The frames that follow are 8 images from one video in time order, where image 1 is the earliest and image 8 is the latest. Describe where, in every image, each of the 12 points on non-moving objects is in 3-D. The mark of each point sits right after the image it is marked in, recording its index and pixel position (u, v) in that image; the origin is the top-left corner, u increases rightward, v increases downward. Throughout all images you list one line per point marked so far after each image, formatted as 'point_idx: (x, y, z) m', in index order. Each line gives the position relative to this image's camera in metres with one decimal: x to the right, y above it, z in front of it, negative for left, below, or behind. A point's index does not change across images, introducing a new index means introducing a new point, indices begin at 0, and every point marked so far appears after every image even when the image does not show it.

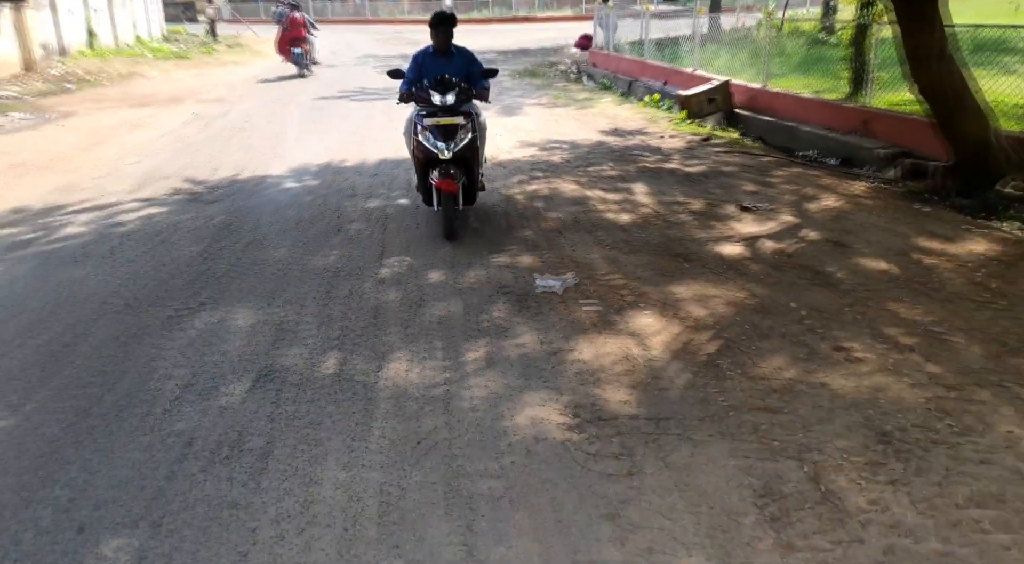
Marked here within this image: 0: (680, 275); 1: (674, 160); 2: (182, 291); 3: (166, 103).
0: (+1.1, 0.0, +5.4) m
1: (+1.8, +1.3, +9.3) m
2: (-2.1, 0.0, +5.4) m
3: (-6.6, +3.4, +15.9) m
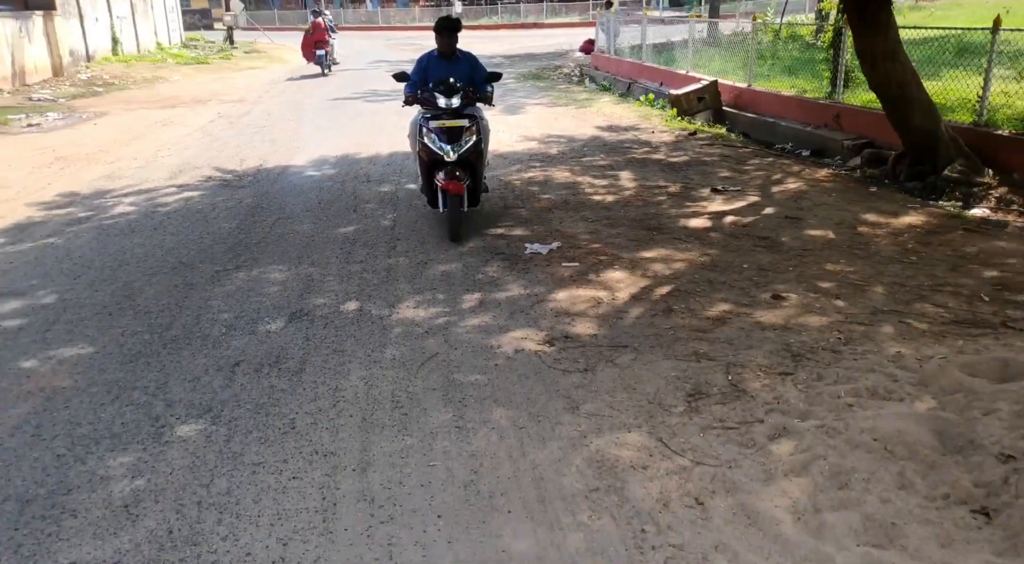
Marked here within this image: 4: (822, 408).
0: (+1.0, +0.3, +6.3) m
1: (+1.8, +1.6, +10.1) m
2: (-2.2, +0.2, +6.3) m
3: (-6.5, +3.6, +16.9) m
4: (+1.3, -0.5, +3.5) m
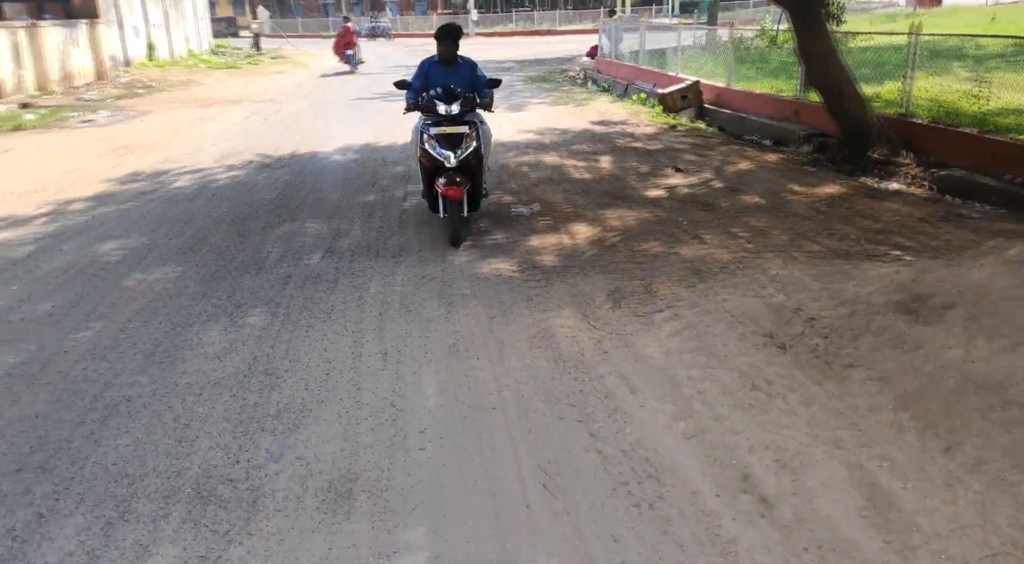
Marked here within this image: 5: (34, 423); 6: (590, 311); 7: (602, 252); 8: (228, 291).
0: (+0.9, +0.7, +7.8) m
1: (+1.8, +1.9, +11.6) m
2: (-2.3, +0.6, +7.8) m
3: (-6.3, +3.9, +18.6) m
4: (+1.1, -0.1, +5.0) m
5: (-2.2, -0.6, +3.8) m
6: (+0.5, -0.2, +5.2) m
7: (+0.7, +0.2, +6.3) m
8: (-2.0, -0.1, +5.7) m
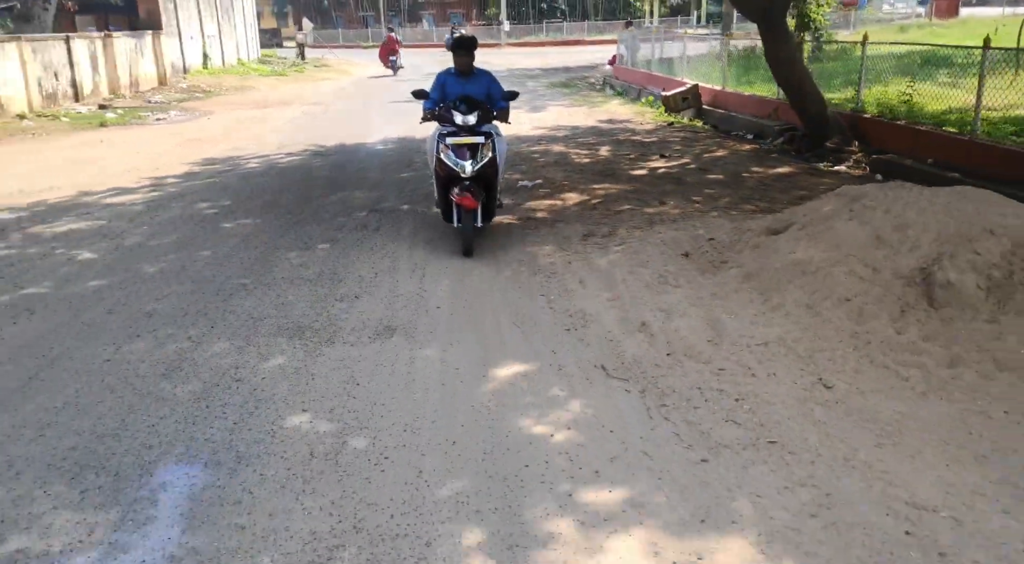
0: (+1.0, +1.2, +9.6) m
1: (+2.0, +2.3, +13.4) m
2: (-2.2, +1.1, +9.8) m
3: (-5.8, +4.4, +20.8) m
4: (+1.1, +0.4, +6.8) m
5: (-2.3, -0.1, +5.7) m
6: (+0.5, +0.3, +7.0) m
7: (+0.7, +0.7, +8.2) m
8: (-2.0, +0.5, +7.7) m
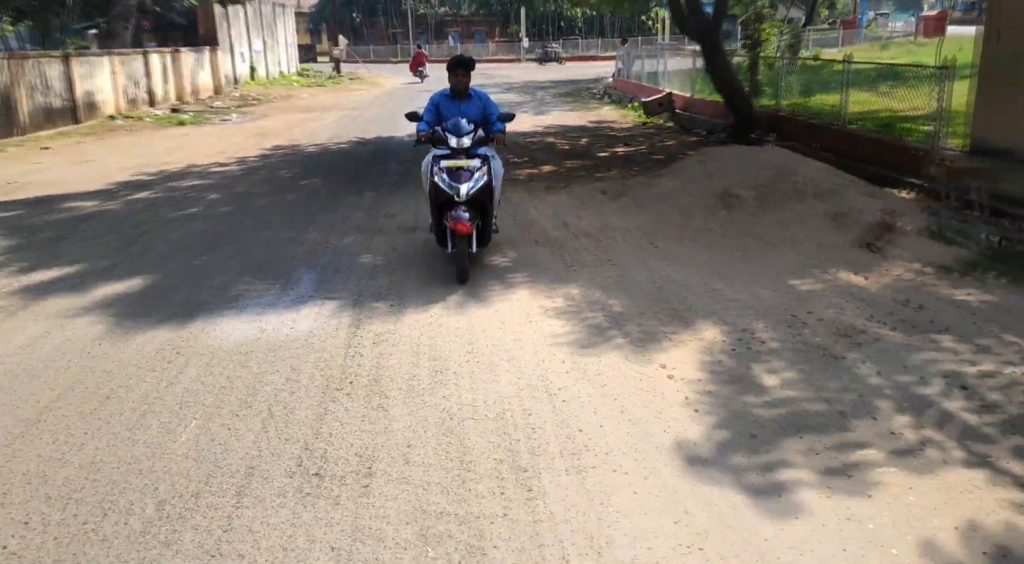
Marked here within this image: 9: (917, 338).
0: (+0.9, +1.9, +13.0) m
1: (+2.0, +3.0, +16.8) m
2: (-2.3, +1.9, +13.3) m
3: (-5.5, +5.0, +24.4) m
4: (+0.9, +1.2, +10.2) m
5: (-2.5, +0.7, +9.2) m
6: (+0.3, +1.1, +10.4) m
7: (+0.6, +1.5, +11.5) m
8: (-2.1, +1.3, +11.1) m
9: (+2.4, -0.3, +4.8) m
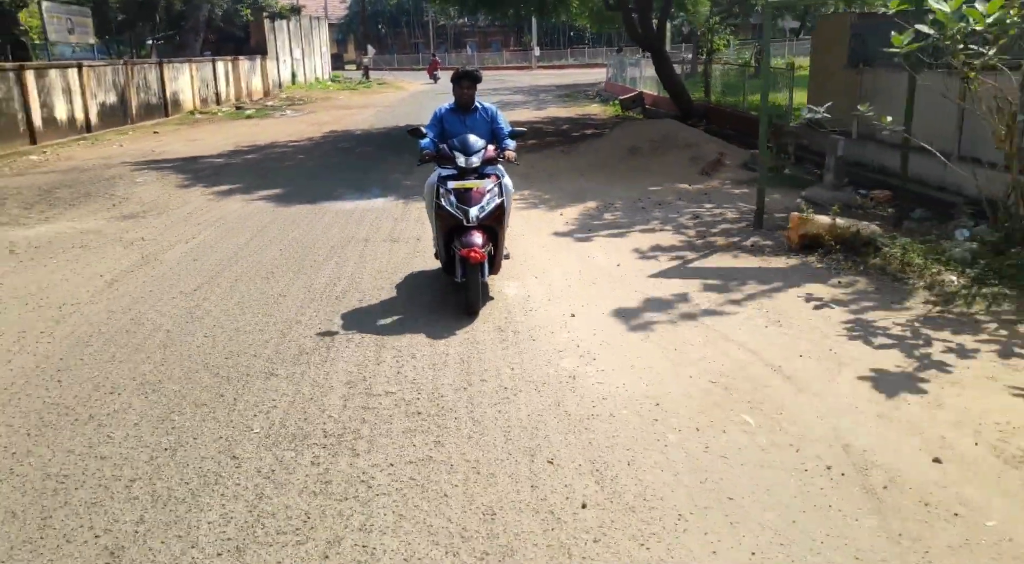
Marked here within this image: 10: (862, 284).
0: (+0.8, +3.1, +17.7) m
1: (+2.0, +4.1, +21.5) m
2: (-2.4, +3.1, +18.1) m
3: (-5.4, +6.1, +29.3) m
4: (+0.8, +2.4, +14.9) m
5: (-2.7, +1.9, +14.0) m
6: (+0.1, +2.3, +15.2) m
7: (+0.4, +2.6, +16.3) m
8: (-2.3, +2.4, +16.0) m
9: (+2.1, +0.9, +9.6) m
10: (+2.5, 0.0, +6.0) m
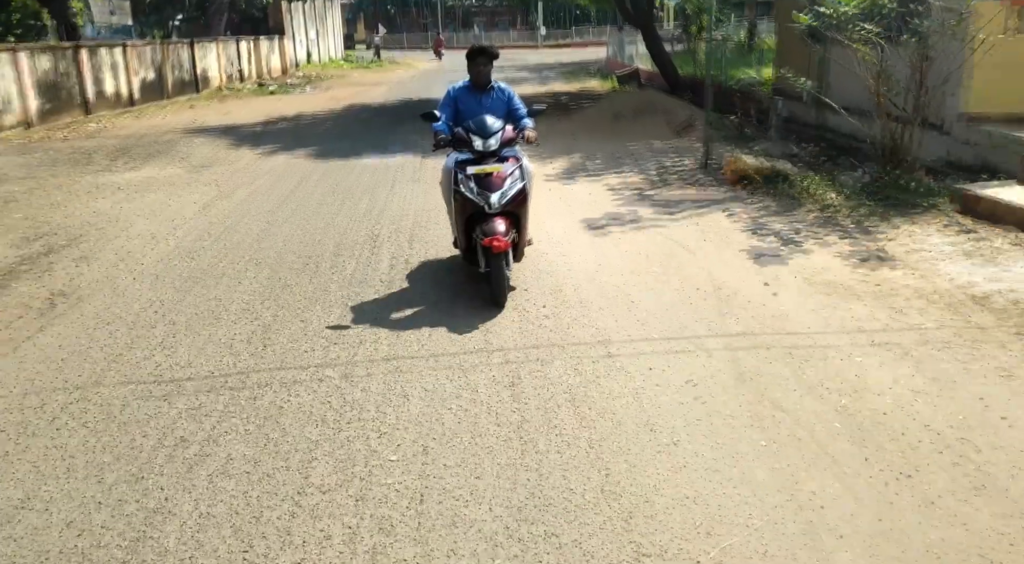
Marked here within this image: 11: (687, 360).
0: (+0.9, +4.1, +19.7) m
1: (+2.1, +5.2, +23.5) m
2: (-2.3, +4.1, +20.1) m
3: (-5.2, +7.4, +31.3) m
4: (+0.8, +3.3, +16.9) m
5: (-2.7, +2.9, +16.1) m
6: (+0.1, +3.3, +17.2) m
7: (+0.5, +3.6, +18.3) m
8: (-2.2, +3.4, +18.0) m
9: (+2.1, +1.8, +11.6) m
10: (+2.5, +0.8, +8.0) m
11: (+0.9, -0.4, +4.4) m
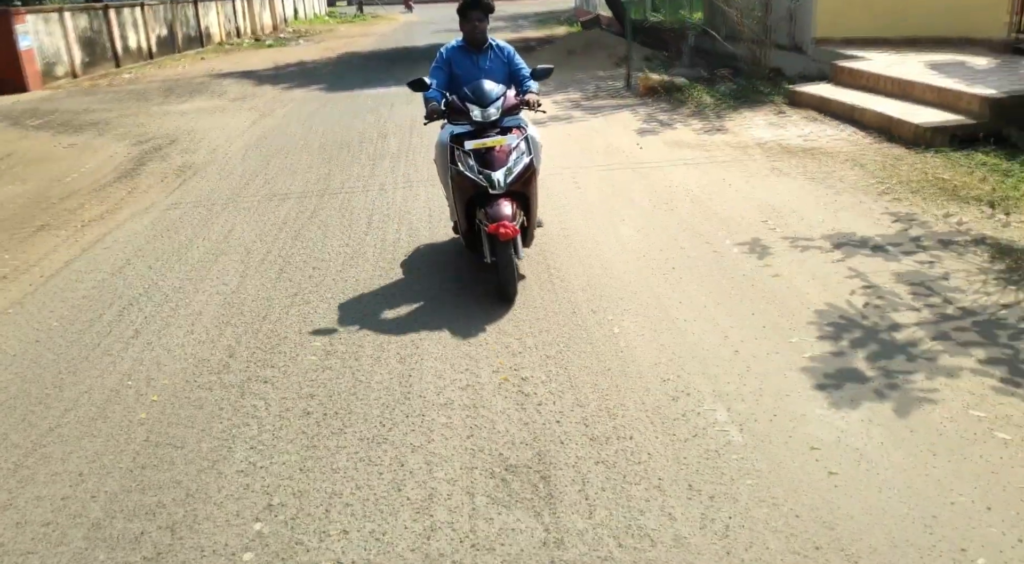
0: (+0.2, +6.3, +22.7) m
1: (+1.3, +7.6, +26.4) m
2: (-3.0, +6.2, +23.1) m
3: (-6.2, +9.9, +34.0) m
4: (+0.2, +5.4, +20.0) m
5: (-3.3, +4.8, +19.1) m
6: (-0.5, +5.3, +20.2) m
7: (-0.2, +5.7, +21.3) m
8: (-2.9, +5.4, +21.0) m
9: (+1.6, +3.5, +14.7) m
10: (+2.0, +2.4, +11.3) m
11: (+0.6, +1.0, +7.6) m
